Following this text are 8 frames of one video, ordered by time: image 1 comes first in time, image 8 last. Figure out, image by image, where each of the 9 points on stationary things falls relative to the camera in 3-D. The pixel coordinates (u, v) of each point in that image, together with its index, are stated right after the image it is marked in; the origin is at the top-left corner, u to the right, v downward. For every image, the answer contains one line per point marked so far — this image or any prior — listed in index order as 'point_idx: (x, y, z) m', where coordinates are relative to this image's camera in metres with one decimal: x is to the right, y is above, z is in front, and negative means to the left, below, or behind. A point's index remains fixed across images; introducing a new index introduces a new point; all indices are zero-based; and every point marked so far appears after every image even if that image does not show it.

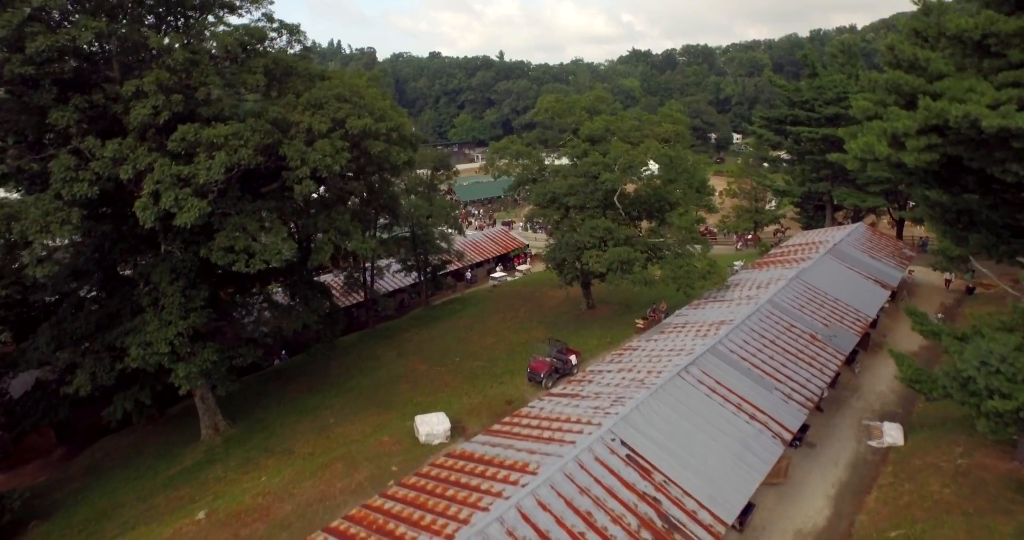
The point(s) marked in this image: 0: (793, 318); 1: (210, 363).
0: (+8.0, -1.4, +17.6) m
1: (-7.1, -2.2, +14.4) m
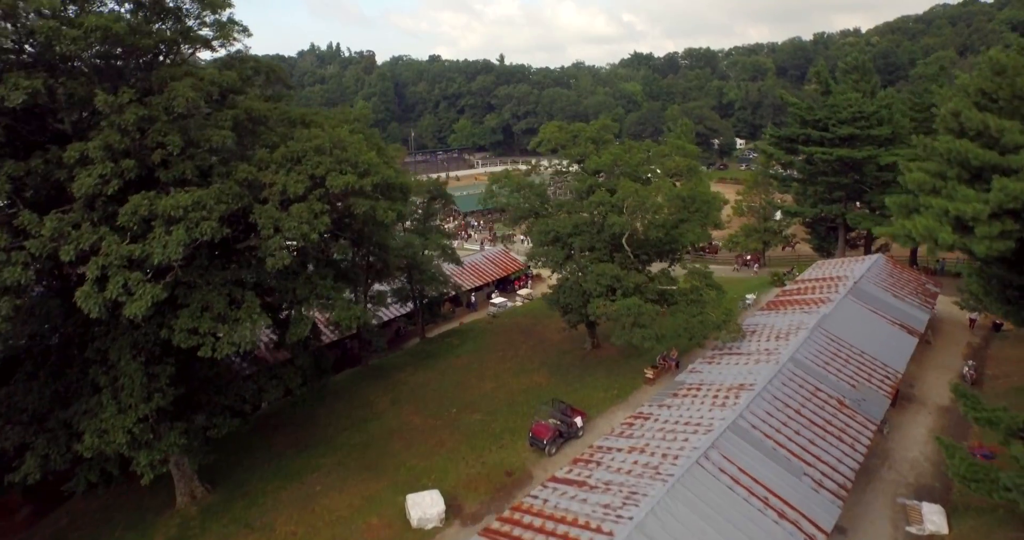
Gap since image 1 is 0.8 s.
0: (+8.0, -2.9, +16.1) m
1: (-7.0, -3.7, +12.9) m
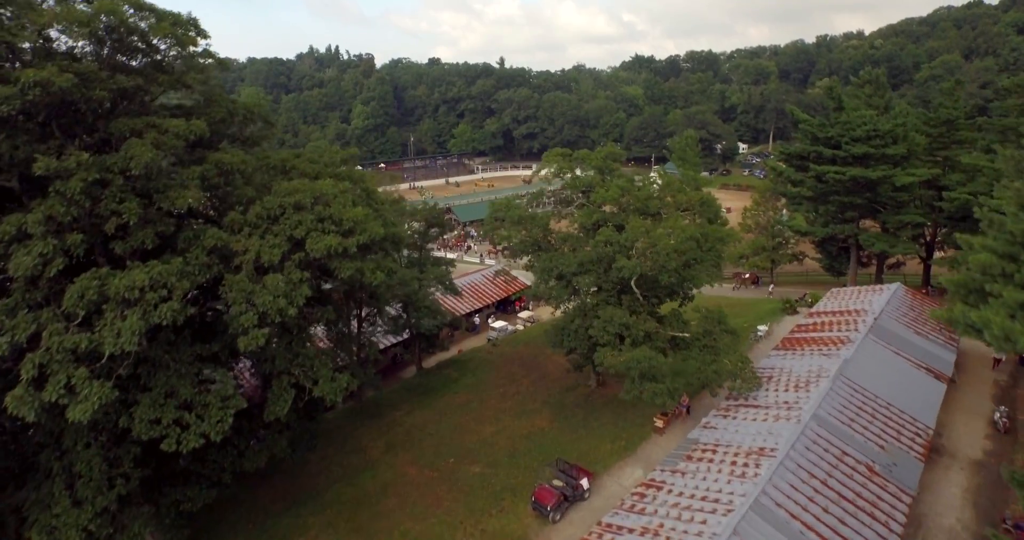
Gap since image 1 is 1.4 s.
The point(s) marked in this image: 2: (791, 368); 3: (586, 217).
0: (+8.1, -4.2, +14.9) m
1: (-7.0, -5.0, +11.7) m
2: (+8.7, -3.1, +19.0) m
3: (+2.4, +1.6, +19.5) m
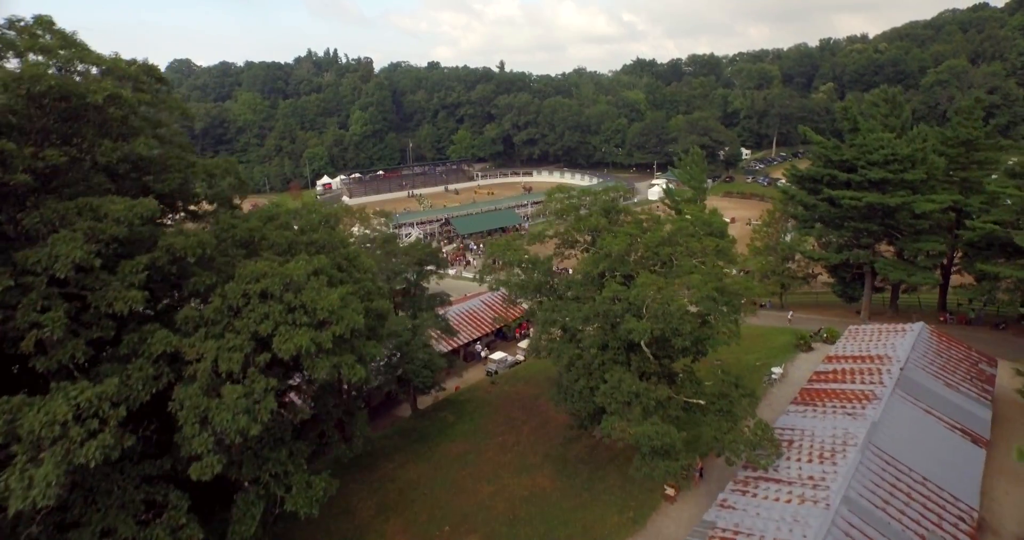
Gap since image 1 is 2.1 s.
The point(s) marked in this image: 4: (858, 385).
0: (+8.0, -5.7, +13.4) m
1: (-7.0, -6.5, +10.2) m
2: (+8.7, -4.6, +17.5) m
3: (+2.4, +0.1, +18.0) m
4: (+11.2, -3.7, +19.9) m
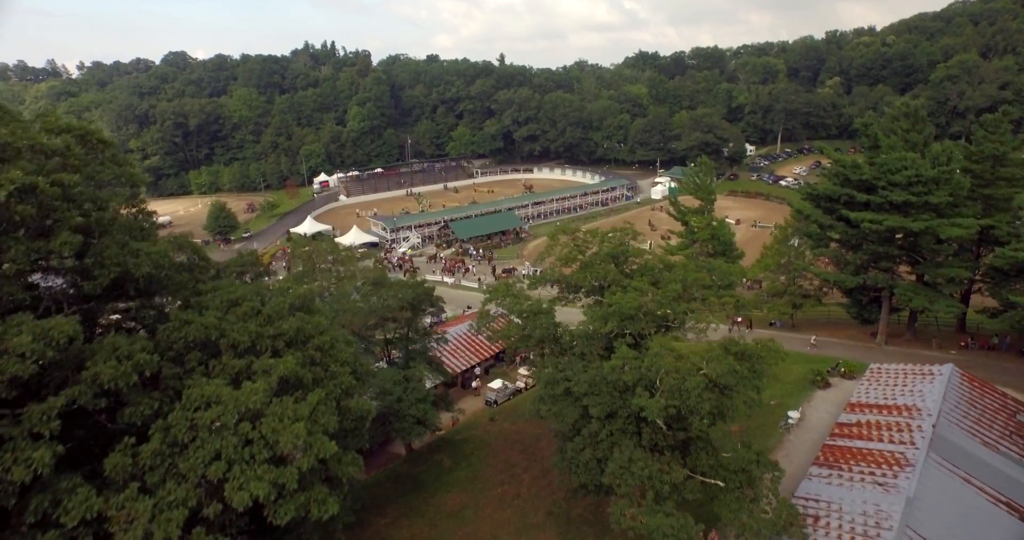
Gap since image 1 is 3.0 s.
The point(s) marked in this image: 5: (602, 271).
0: (+8.0, -7.3, +11.9) m
1: (-7.1, -8.2, +8.7) m
2: (+8.7, -6.1, +16.0) m
3: (+2.4, -1.4, +16.5) m
4: (+11.2, -5.2, +18.4) m
5: (+2.6, -0.1, +17.5) m
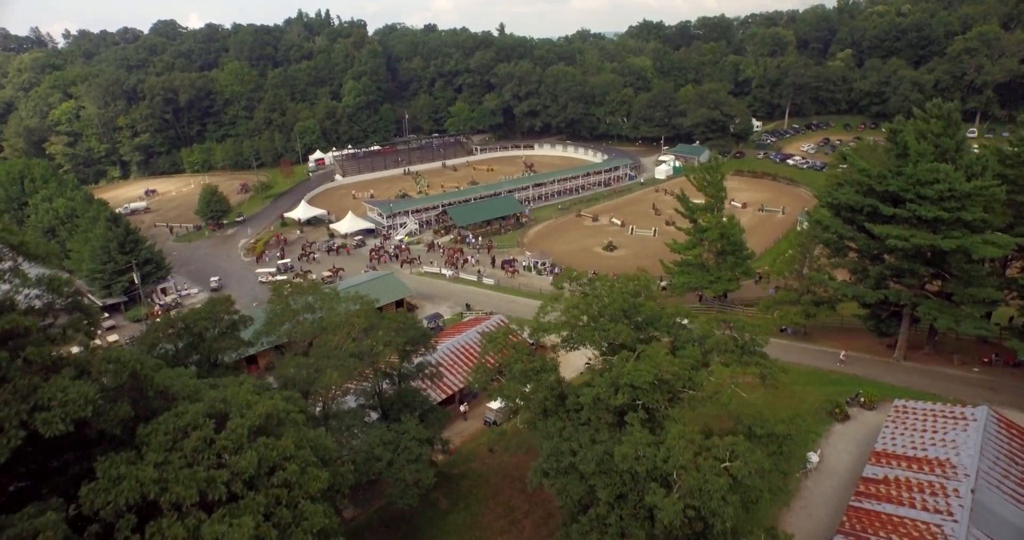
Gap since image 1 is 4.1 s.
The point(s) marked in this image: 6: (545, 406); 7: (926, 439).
0: (+8.0, -9.1, +10.6) m
1: (-7.1, -10.2, +7.5) m
2: (+8.6, -7.7, +14.6) m
3: (+2.4, -3.0, +14.8) m
4: (+11.2, -6.6, +16.9) m
5: (+2.6, -1.5, +15.8) m
6: (+0.8, -3.7, +16.6) m
7: (+13.4, -5.5, +19.9) m
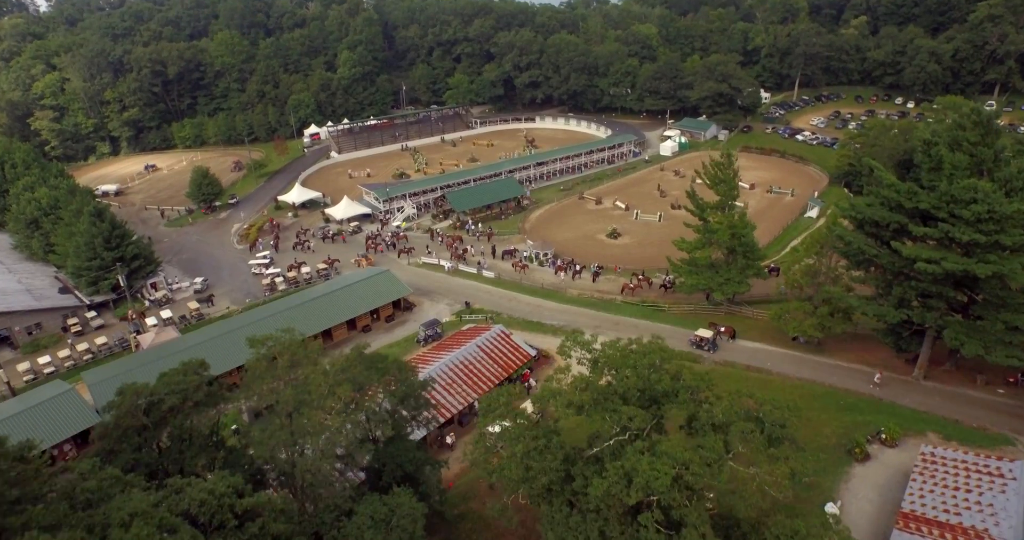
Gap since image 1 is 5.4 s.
0: (+8.1, -11.1, +9.4) m
1: (-7.0, -12.4, +6.4) m
2: (+8.7, -9.4, +13.4) m
3: (+2.4, -4.7, +13.3) m
4: (+11.3, -8.2, +15.6) m
5: (+2.6, -3.3, +14.2) m
6: (+0.8, -5.4, +15.1) m
7: (+13.5, -6.9, +18.5) m
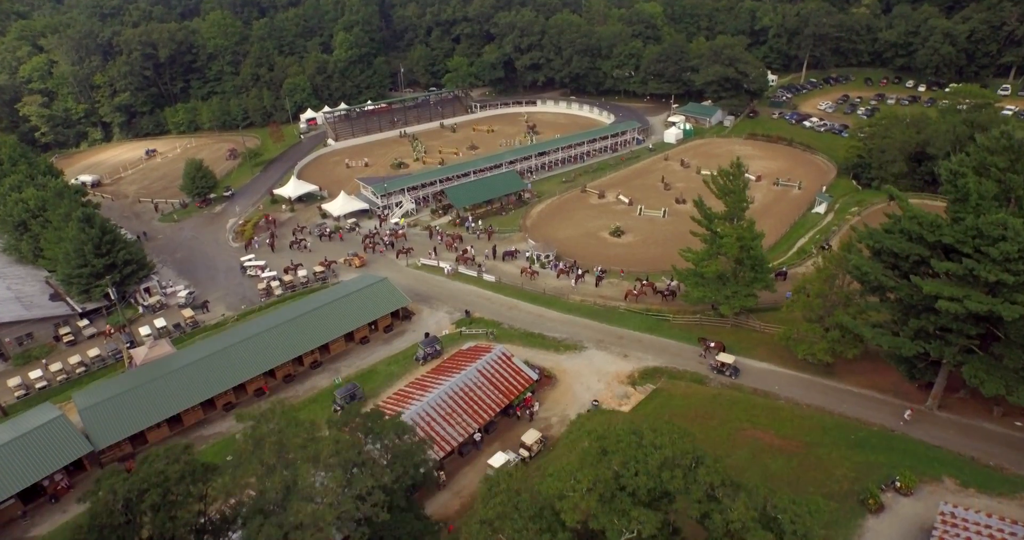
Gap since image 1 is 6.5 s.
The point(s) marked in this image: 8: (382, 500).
0: (+8.1, -13.4, +8.8) m
1: (-7.0, -14.7, +5.9) m
2: (+8.8, -11.5, +12.7) m
3: (+2.5, -6.8, +12.4) m
4: (+11.4, -10.2, +14.9) m
5: (+2.7, -5.3, +13.2) m
6: (+0.9, -7.3, +14.3) m
7: (+13.6, -8.7, +17.7) m
8: (-3.6, -6.4, +17.7) m
